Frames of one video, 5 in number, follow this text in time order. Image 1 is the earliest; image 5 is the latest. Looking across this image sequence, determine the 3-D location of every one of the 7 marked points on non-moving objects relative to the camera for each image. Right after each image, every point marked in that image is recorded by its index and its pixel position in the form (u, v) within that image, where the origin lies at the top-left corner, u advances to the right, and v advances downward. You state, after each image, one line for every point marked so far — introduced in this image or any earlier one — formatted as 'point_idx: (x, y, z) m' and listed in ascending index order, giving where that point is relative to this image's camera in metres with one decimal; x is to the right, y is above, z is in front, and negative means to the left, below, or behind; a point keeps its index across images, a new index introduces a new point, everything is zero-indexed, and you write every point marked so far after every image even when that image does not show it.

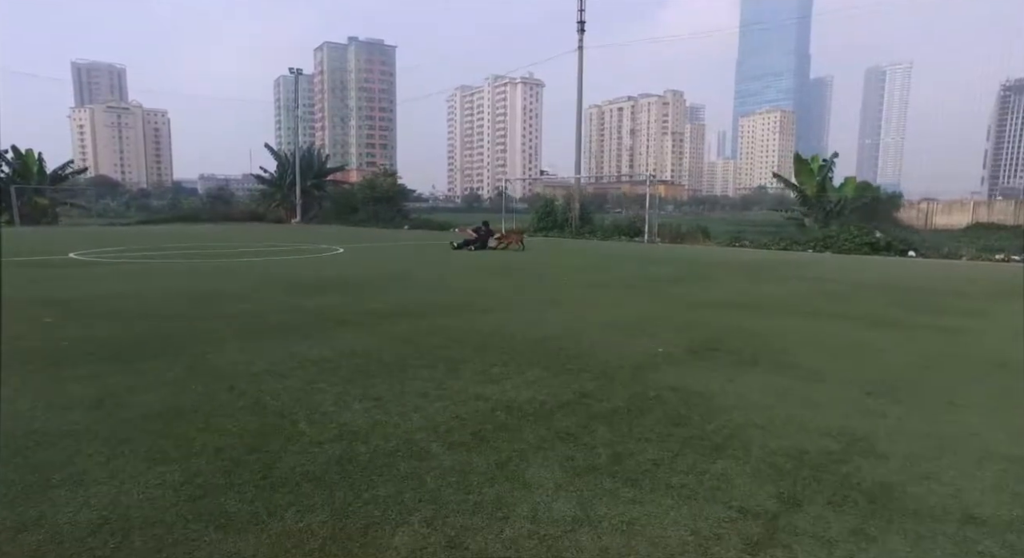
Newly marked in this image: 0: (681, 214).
0: (+4.9, +1.8, +18.7) m
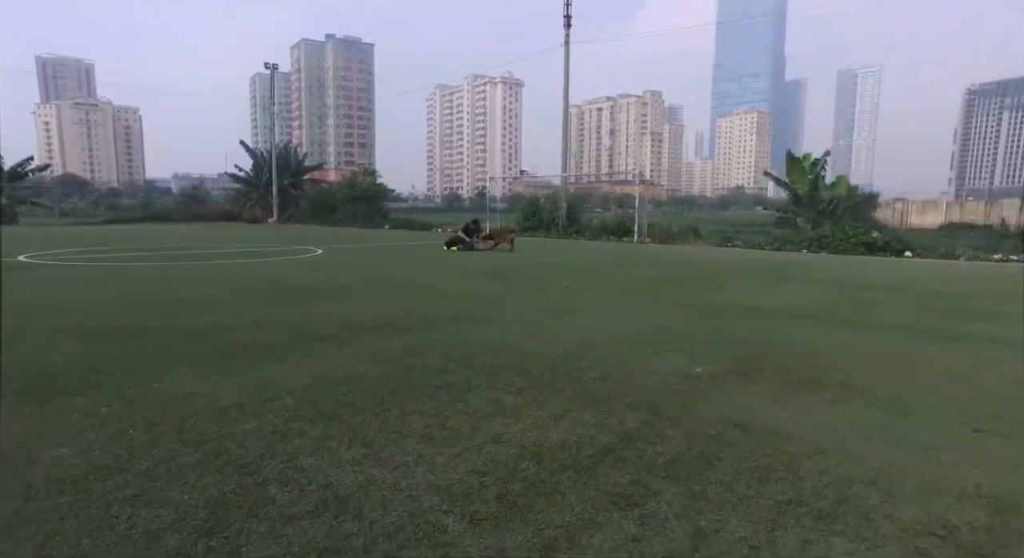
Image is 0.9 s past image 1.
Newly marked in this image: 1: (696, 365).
0: (+4.5, +1.8, +18.3) m
1: (+1.1, -0.5, +3.9) m
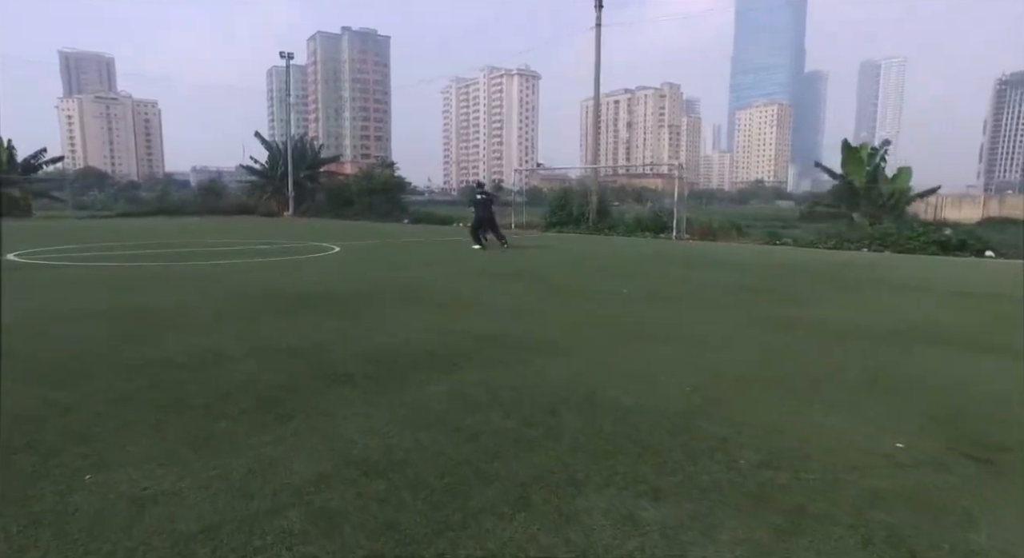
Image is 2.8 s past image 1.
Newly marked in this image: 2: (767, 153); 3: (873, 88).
0: (+5.1, +1.9, +17.5) m
1: (+1.3, -0.6, +3.1) m
2: (+7.5, +3.6, +18.8) m
3: (+9.0, +4.7, +16.3) m
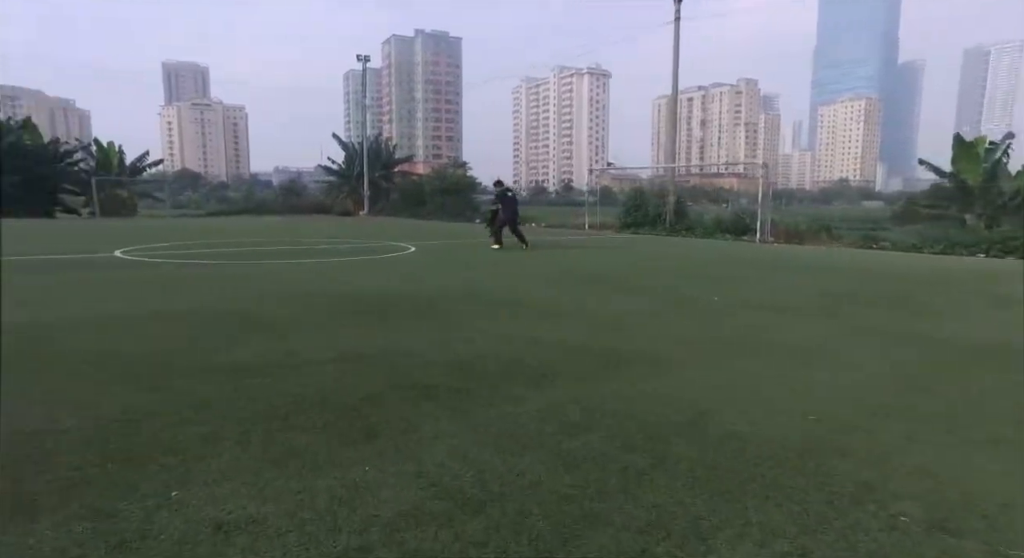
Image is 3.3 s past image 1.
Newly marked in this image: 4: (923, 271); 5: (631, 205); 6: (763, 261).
0: (+7.0, +1.8, +16.6) m
1: (+1.8, -0.6, +2.7) m
2: (+9.6, +3.4, +17.6) m
3: (+10.8, +4.5, +15.0) m
4: (+6.4, +0.1, +10.3) m
5: (+3.4, +2.2, +19.8) m
6: (+4.4, +0.3, +11.5) m
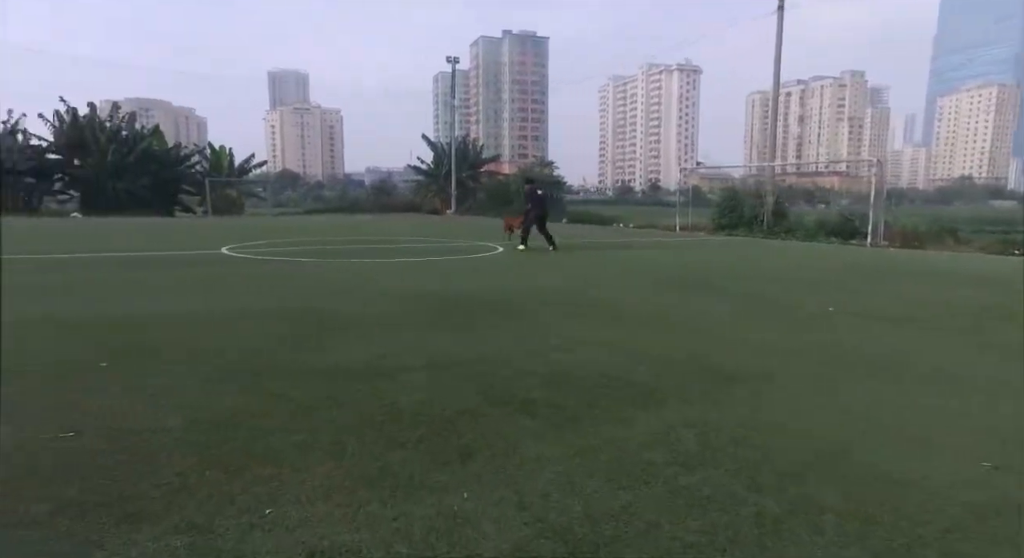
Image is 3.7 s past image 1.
0: (+9.1, +1.6, +15.3) m
1: (+2.2, -0.7, +2.2) m
2: (+11.8, +3.2, +16.0) m
3: (+12.7, +4.3, +13.2) m
4: (+7.7, -0.1, +9.1) m
5: (+6.0, +2.1, +19.0) m
6: (+5.8, +0.2, +10.6) m
